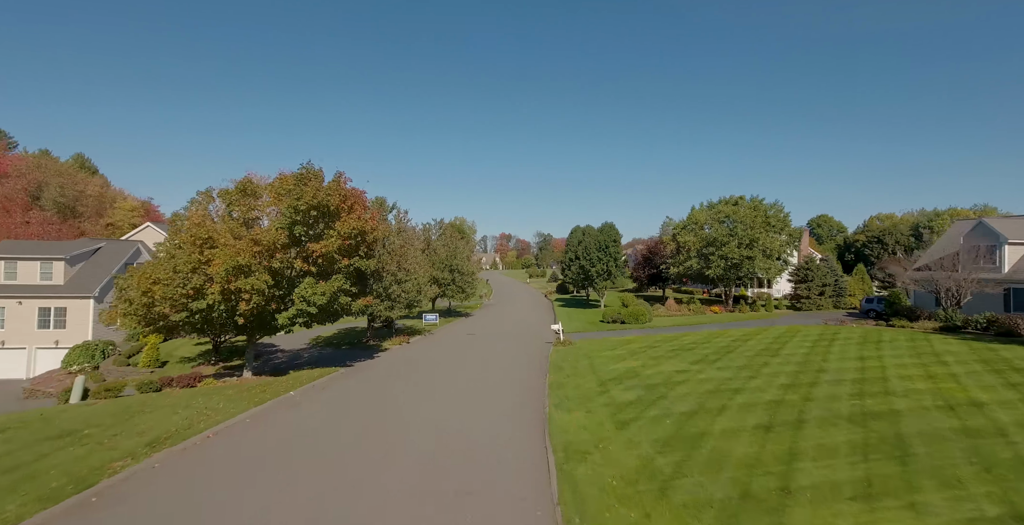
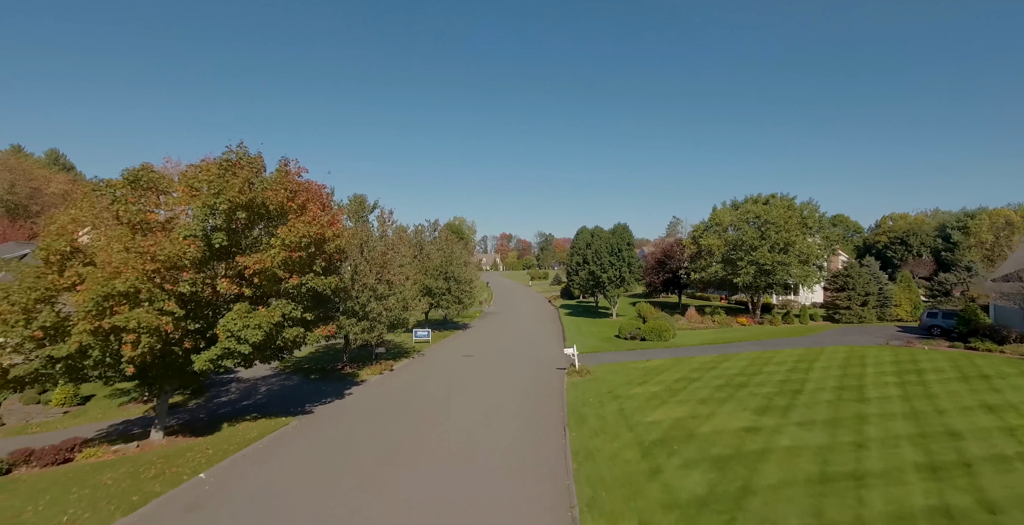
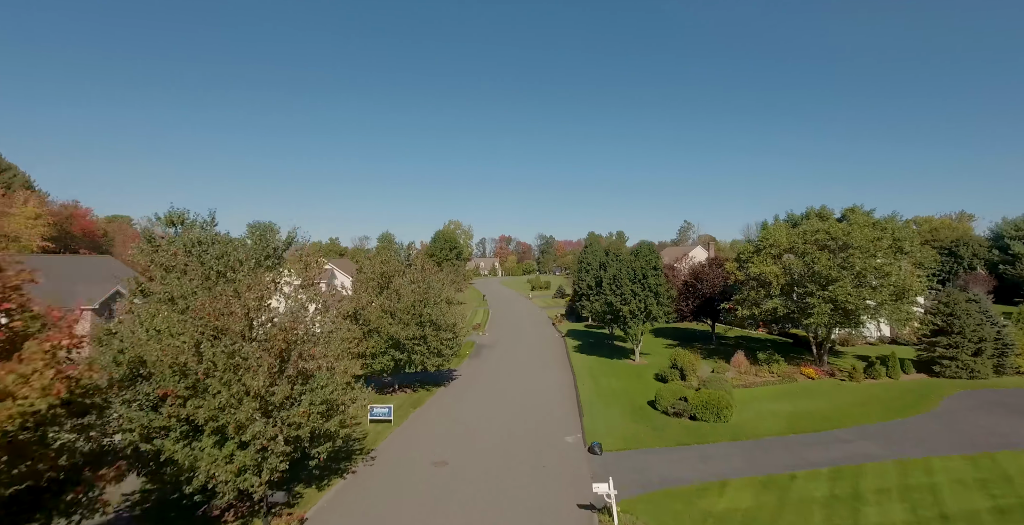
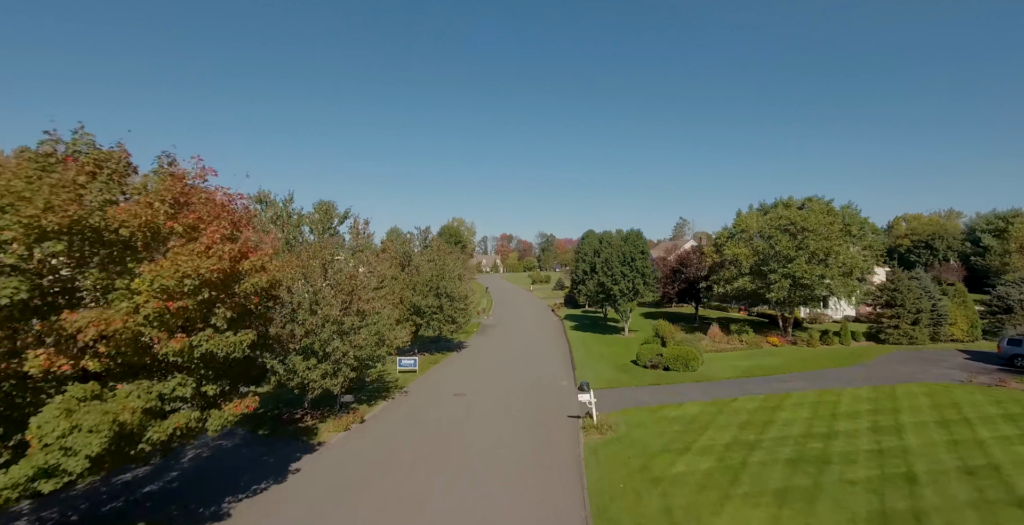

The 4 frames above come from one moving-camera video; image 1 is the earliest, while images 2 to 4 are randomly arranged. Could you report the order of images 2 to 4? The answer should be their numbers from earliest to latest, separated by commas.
2, 4, 3
